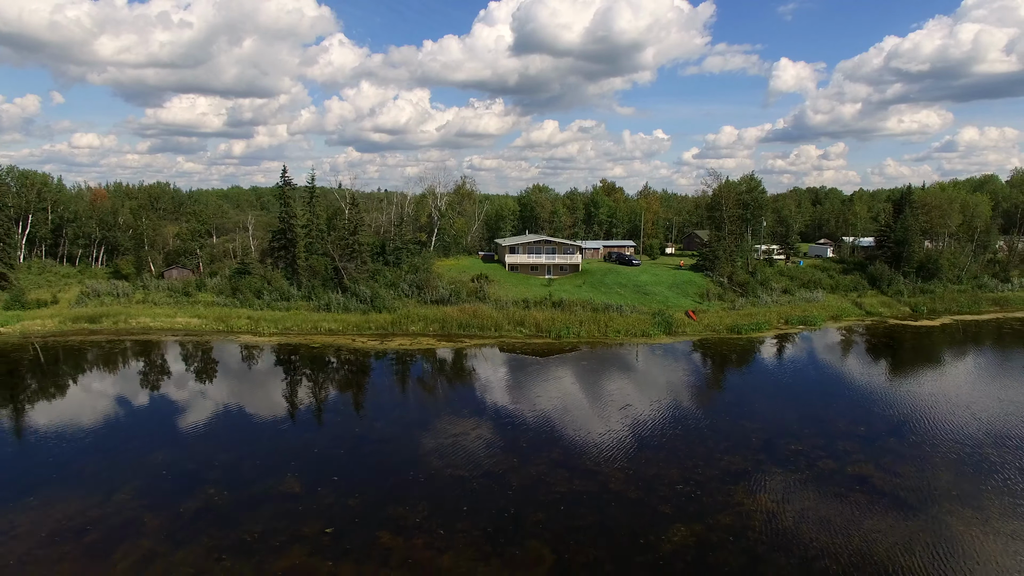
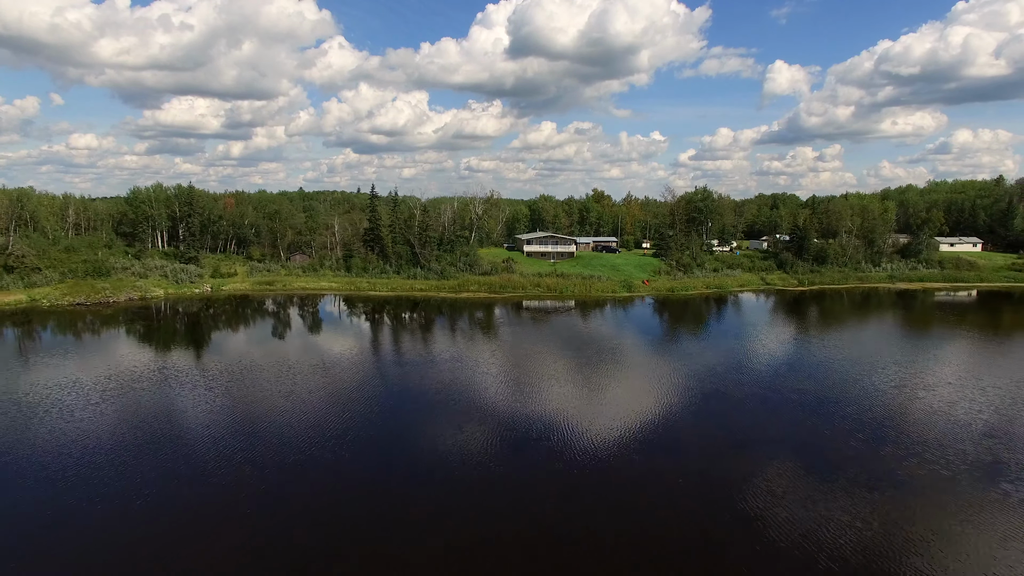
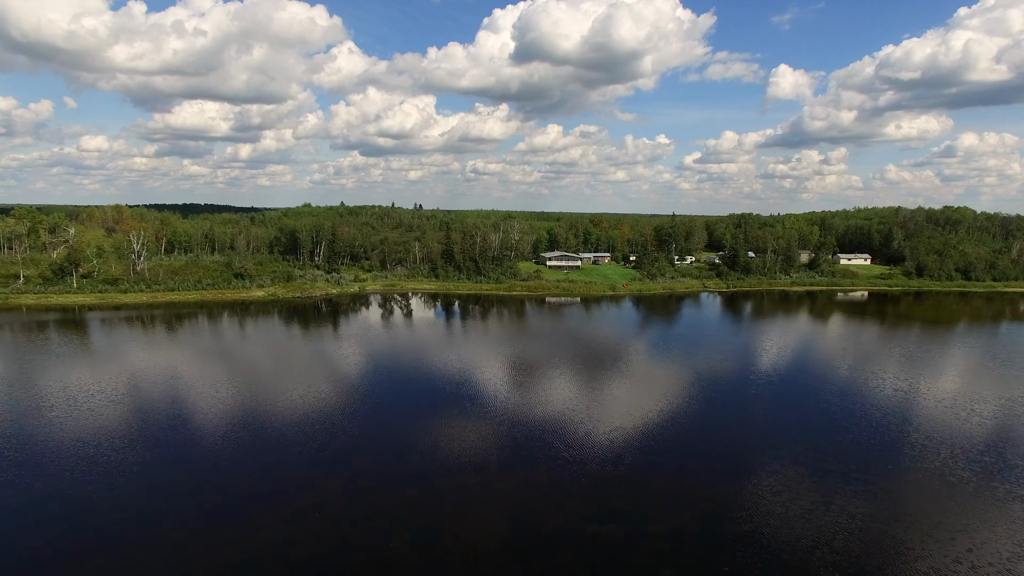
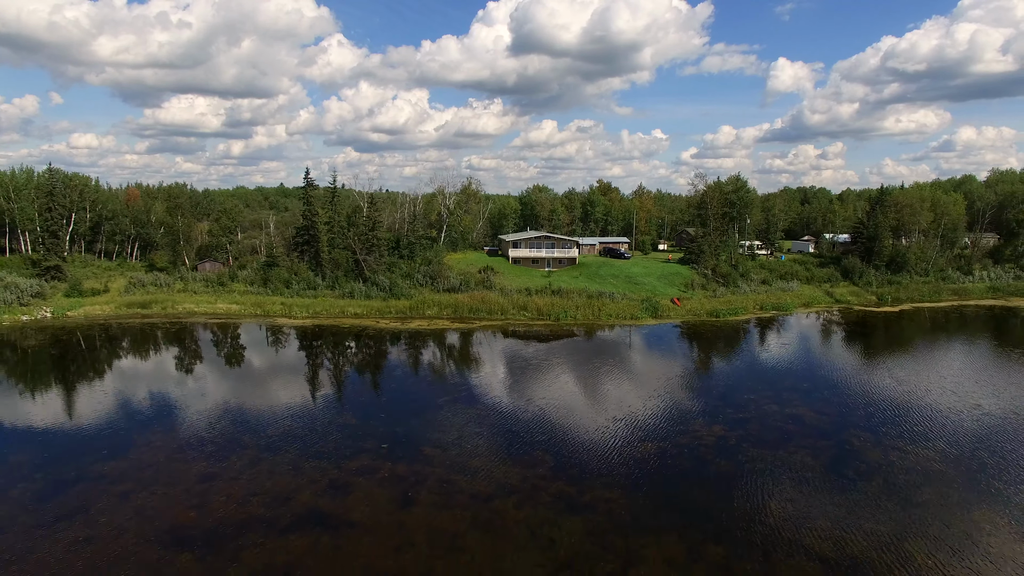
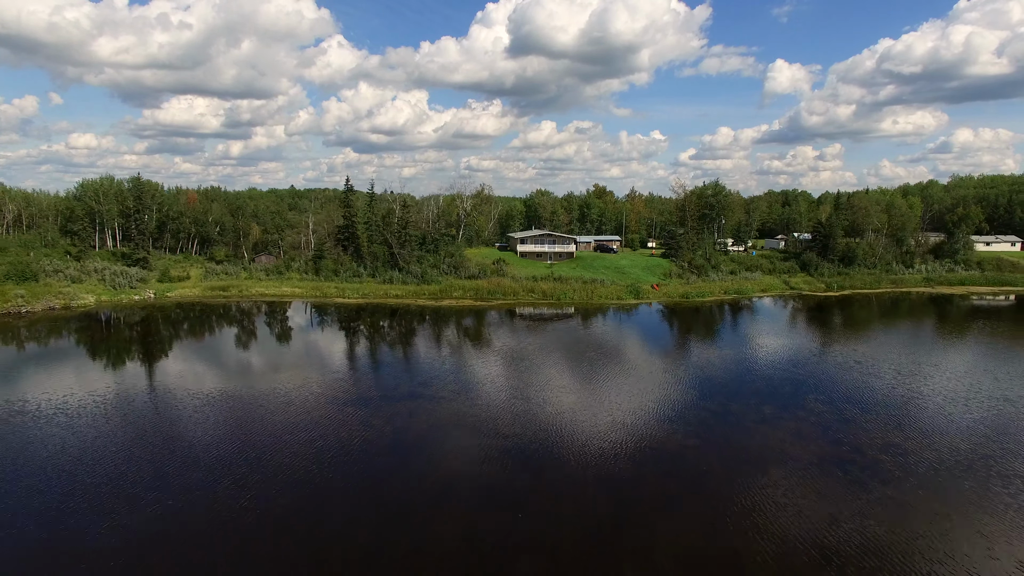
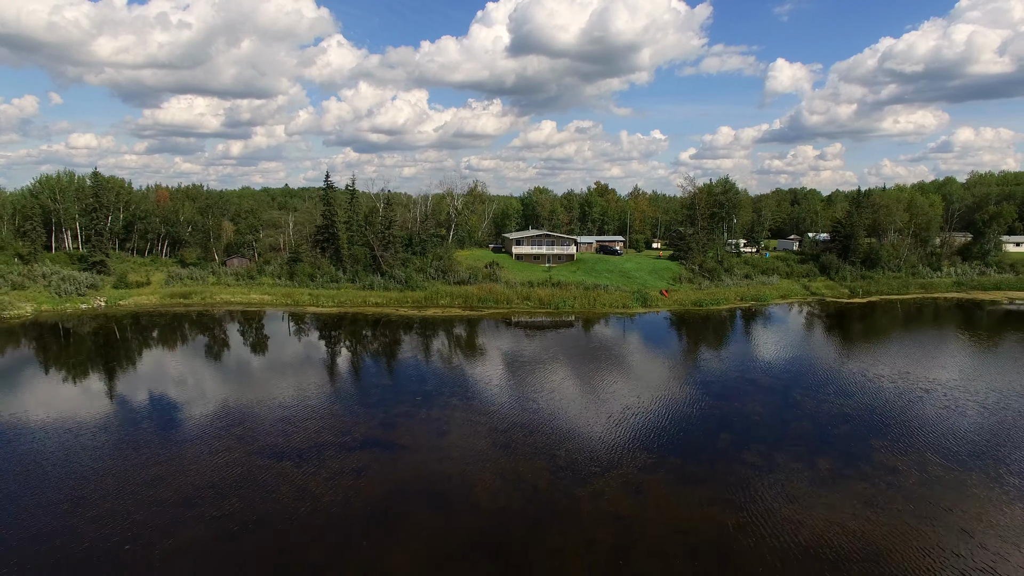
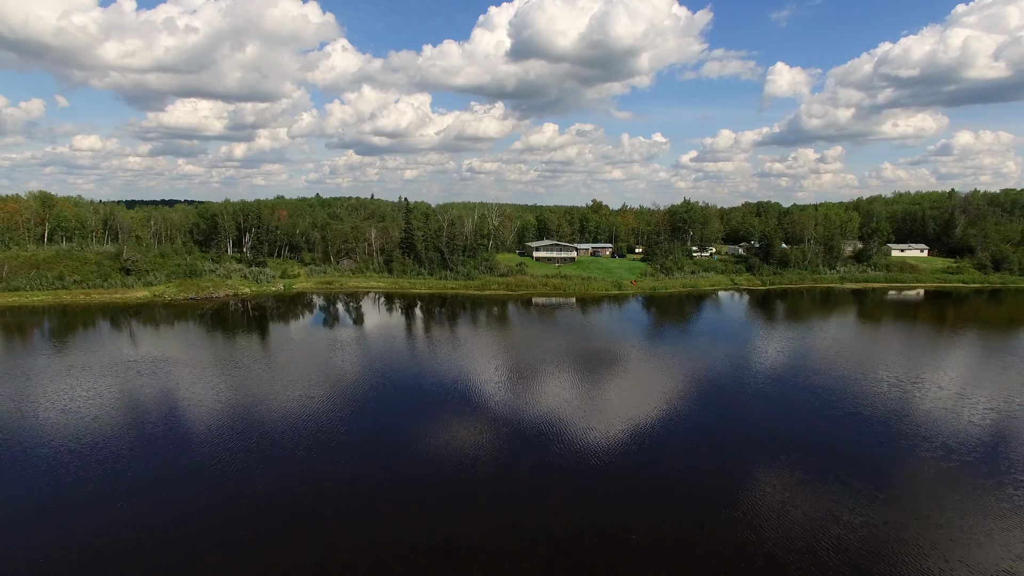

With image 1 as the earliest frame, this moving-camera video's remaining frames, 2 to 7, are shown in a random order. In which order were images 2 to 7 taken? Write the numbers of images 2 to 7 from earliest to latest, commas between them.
4, 6, 5, 2, 7, 3
